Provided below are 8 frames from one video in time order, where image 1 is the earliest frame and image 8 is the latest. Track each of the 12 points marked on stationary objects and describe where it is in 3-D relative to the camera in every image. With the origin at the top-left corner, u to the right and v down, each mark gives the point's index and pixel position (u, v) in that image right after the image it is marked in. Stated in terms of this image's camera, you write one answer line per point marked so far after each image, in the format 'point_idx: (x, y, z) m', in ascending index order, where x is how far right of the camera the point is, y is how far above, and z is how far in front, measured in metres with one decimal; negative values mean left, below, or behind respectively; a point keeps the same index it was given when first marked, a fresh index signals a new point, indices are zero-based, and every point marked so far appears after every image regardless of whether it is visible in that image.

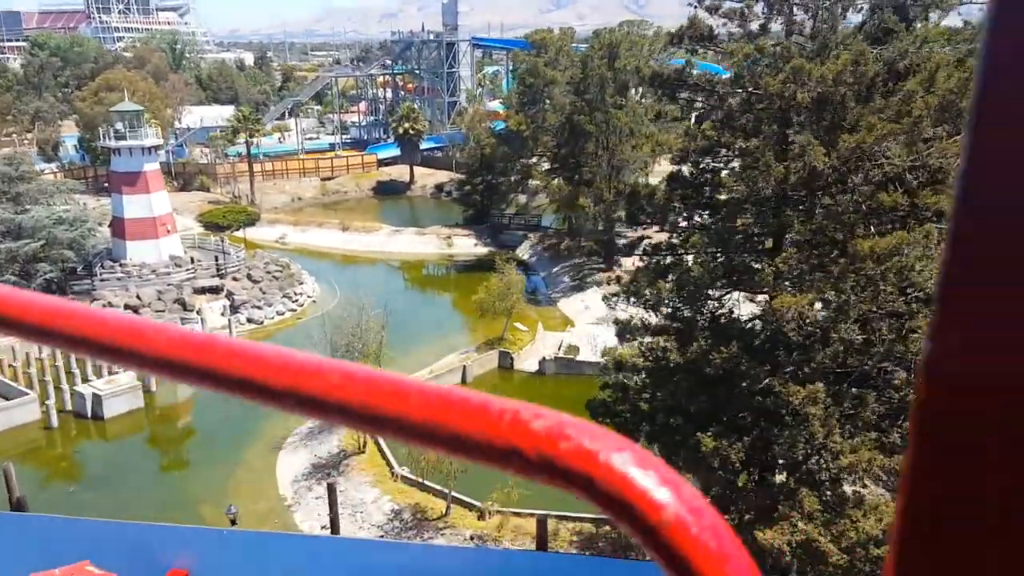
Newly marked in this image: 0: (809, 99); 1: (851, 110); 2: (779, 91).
0: (+3.5, +2.2, +10.7) m
1: (+4.0, +2.1, +10.5) m
2: (+3.2, +2.4, +10.8) m
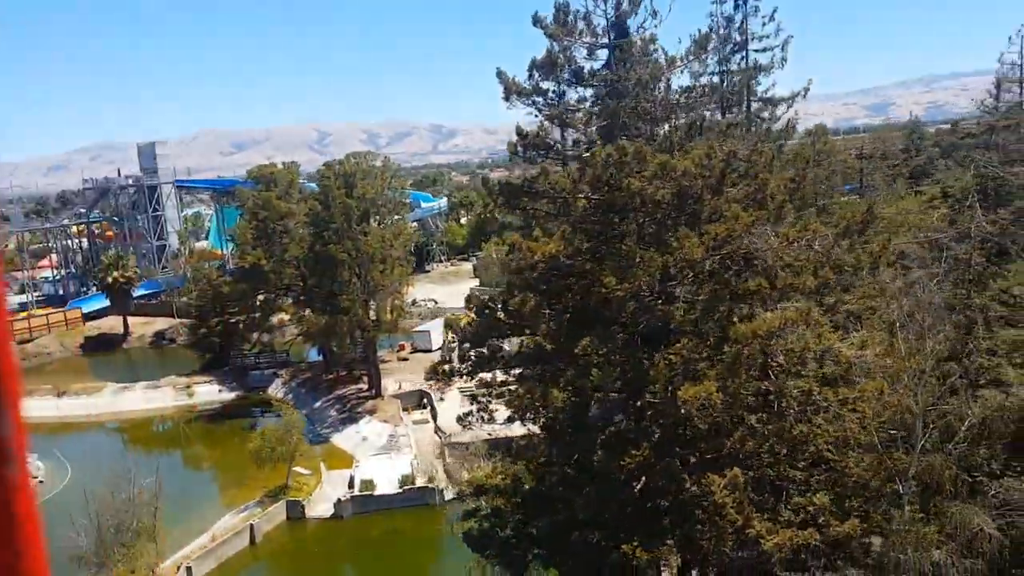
0: (+1.9, +1.1, +10.8) m
1: (+2.4, +1.0, +10.8) m
2: (+1.5, +1.2, +10.8) m
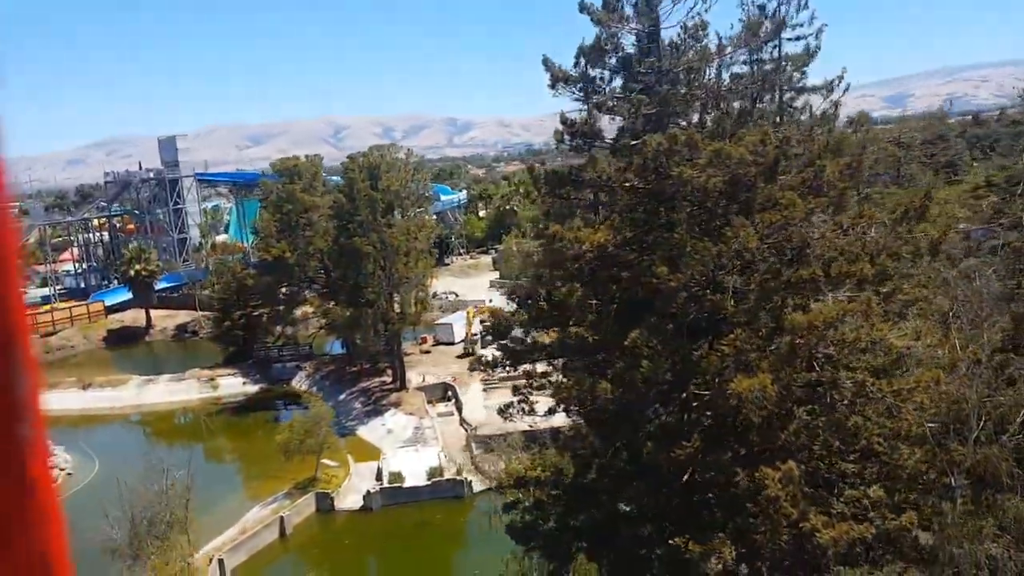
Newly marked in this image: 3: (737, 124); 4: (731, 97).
0: (+2.5, +1.2, +10.6) m
1: (+3.0, +1.2, +10.6) m
2: (+2.1, +1.3, +10.6) m
3: (+3.1, +2.2, +12.1) m
4: (+3.1, +2.7, +13.0) m
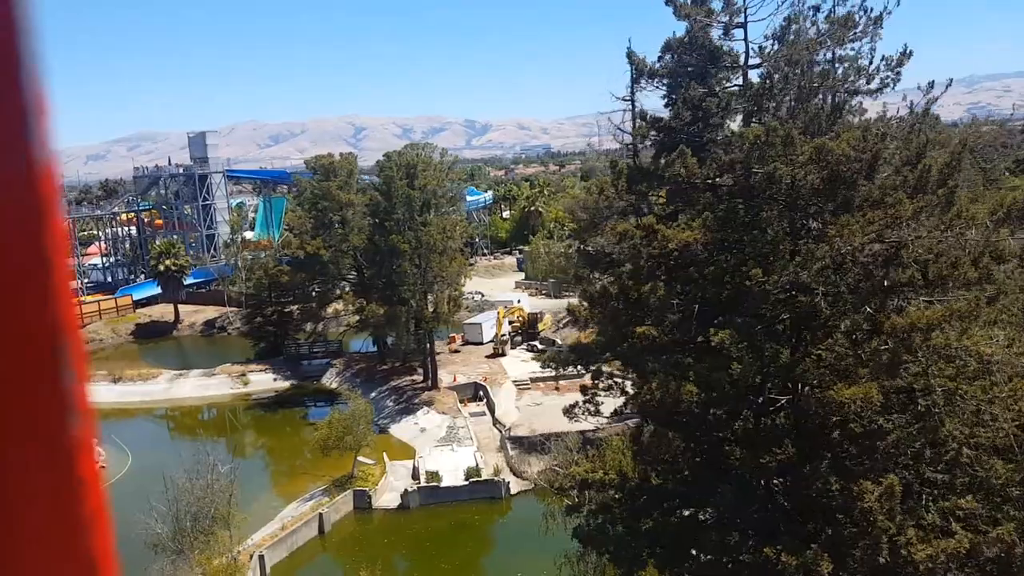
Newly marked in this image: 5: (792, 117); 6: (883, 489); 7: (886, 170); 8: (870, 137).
0: (+3.4, +1.2, +10.3) m
1: (+3.9, +1.1, +10.3) m
2: (+3.1, +1.3, +10.3) m
3: (+4.1, +2.2, +11.7) m
4: (+4.2, +2.7, +12.6) m
5: (+3.6, +2.2, +11.7) m
6: (+3.8, -2.0, +9.3) m
7: (+4.4, +1.4, +10.7) m
8: (+4.1, +1.7, +10.5) m
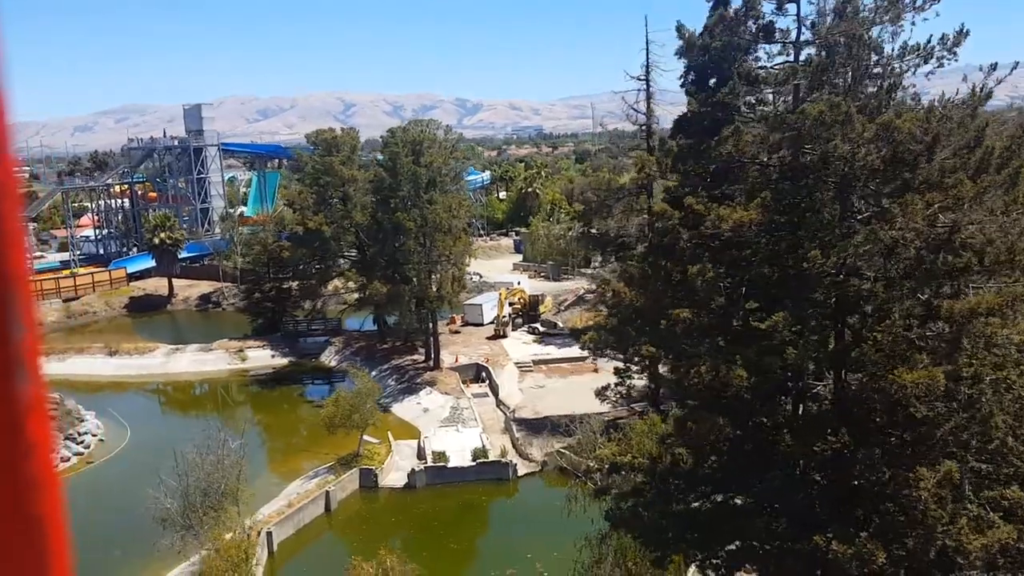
0: (+4.0, +1.4, +10.1) m
1: (+4.5, +1.3, +10.0) m
2: (+3.6, +1.5, +10.0) m
3: (+4.7, +2.4, +11.5) m
4: (+4.7, +2.9, +12.4) m
5: (+4.2, +2.4, +11.4) m
6: (+4.3, -1.9, +9.1) m
7: (+5.0, +1.5, +10.5) m
8: (+4.7, +1.9, +10.3) m
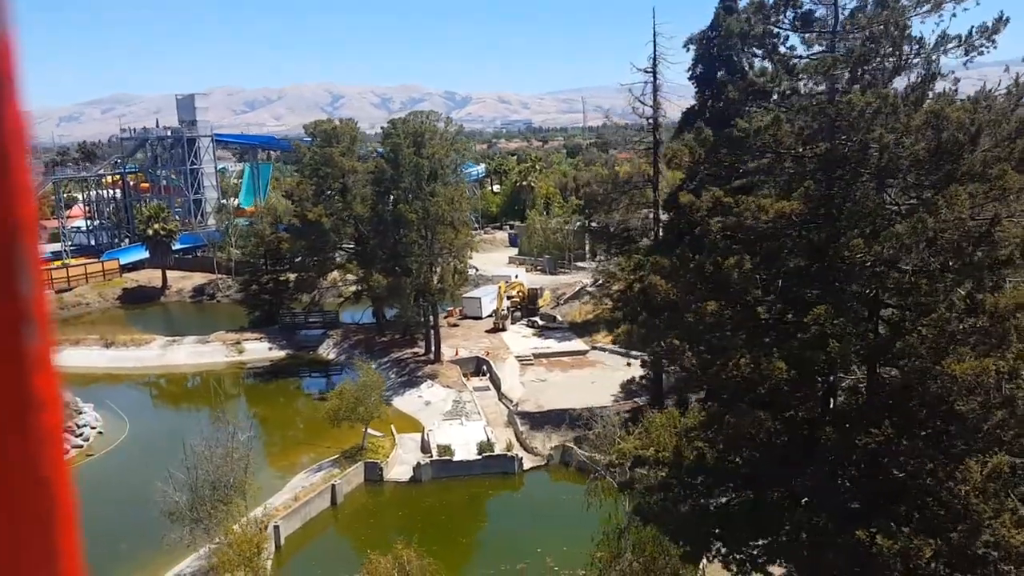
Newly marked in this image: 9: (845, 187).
0: (+4.4, +1.5, +9.9) m
1: (+4.9, +1.4, +9.9) m
2: (+4.1, +1.5, +9.9) m
3: (+5.1, +2.4, +11.4) m
4: (+5.1, +3.0, +12.2) m
5: (+4.6, +2.5, +11.3) m
6: (+4.7, -1.8, +9.1) m
7: (+5.4, +1.6, +10.4) m
8: (+5.1, +2.0, +10.2) m
9: (+3.8, +1.2, +10.5) m
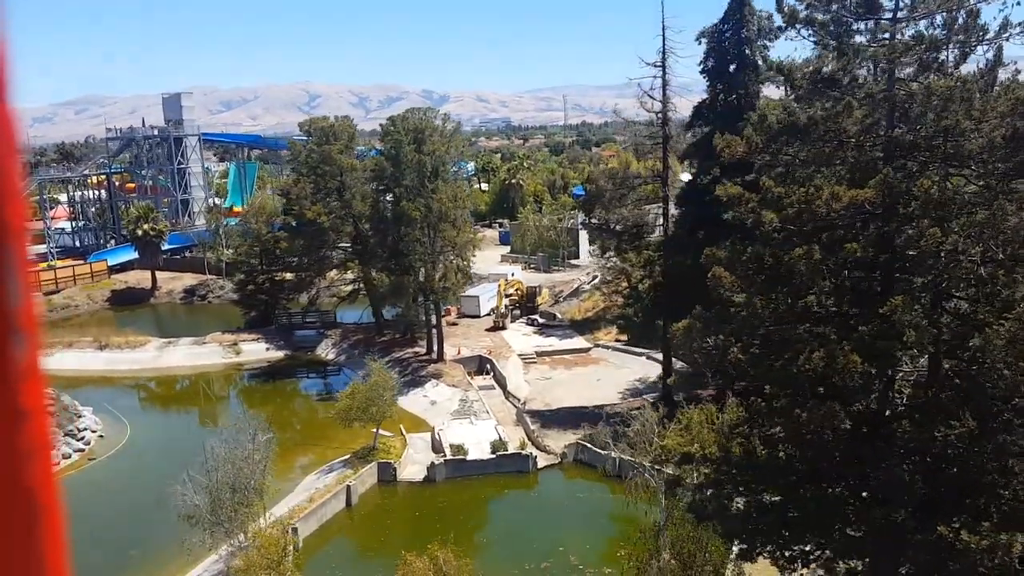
0: (+5.1, +1.6, +9.8) m
1: (+5.6, +1.5, +9.8) m
2: (+4.8, +1.6, +9.7) m
3: (+5.8, +2.6, +11.2) m
4: (+5.8, +3.1, +12.1) m
5: (+5.2, +2.6, +11.1) m
6: (+5.4, -1.7, +8.9) m
7: (+6.1, +1.7, +10.2) m
8: (+5.8, +2.1, +10.0) m
9: (+4.5, +1.3, +10.4) m
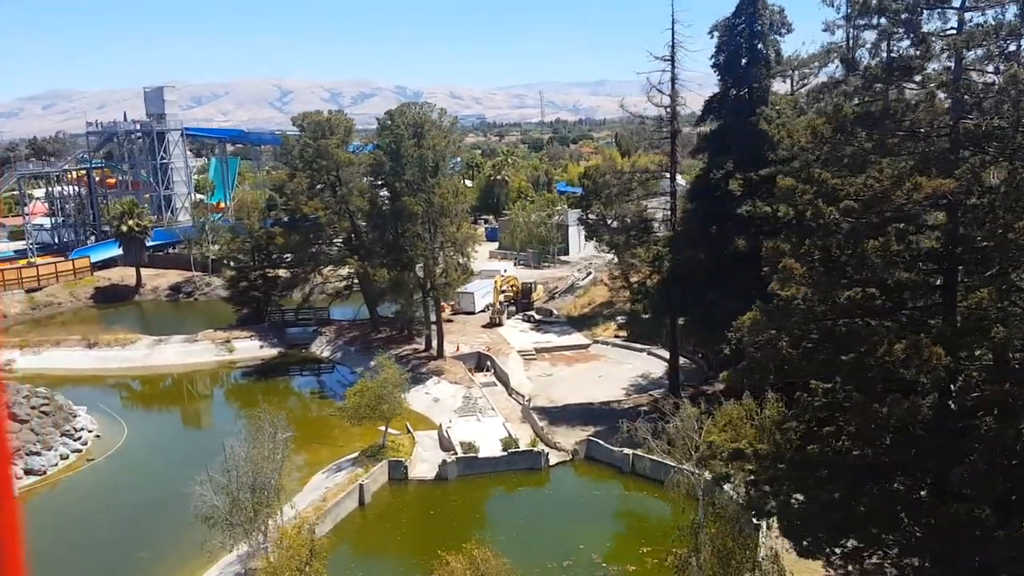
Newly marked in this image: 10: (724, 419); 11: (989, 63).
0: (+5.9, +1.7, +9.6) m
1: (+6.4, +1.6, +9.7) m
2: (+5.5, +1.7, +9.6) m
3: (+6.5, +2.6, +11.1) m
4: (+6.5, +3.2, +12.0) m
5: (+6.0, +2.7, +11.0) m
6: (+6.3, -1.6, +8.8) m
7: (+6.8, +1.8, +10.1) m
8: (+6.6, +2.2, +9.9) m
9: (+5.3, +1.3, +10.2) m
10: (+3.5, -2.1, +15.0) m
11: (+5.5, +2.6, +10.7) m
